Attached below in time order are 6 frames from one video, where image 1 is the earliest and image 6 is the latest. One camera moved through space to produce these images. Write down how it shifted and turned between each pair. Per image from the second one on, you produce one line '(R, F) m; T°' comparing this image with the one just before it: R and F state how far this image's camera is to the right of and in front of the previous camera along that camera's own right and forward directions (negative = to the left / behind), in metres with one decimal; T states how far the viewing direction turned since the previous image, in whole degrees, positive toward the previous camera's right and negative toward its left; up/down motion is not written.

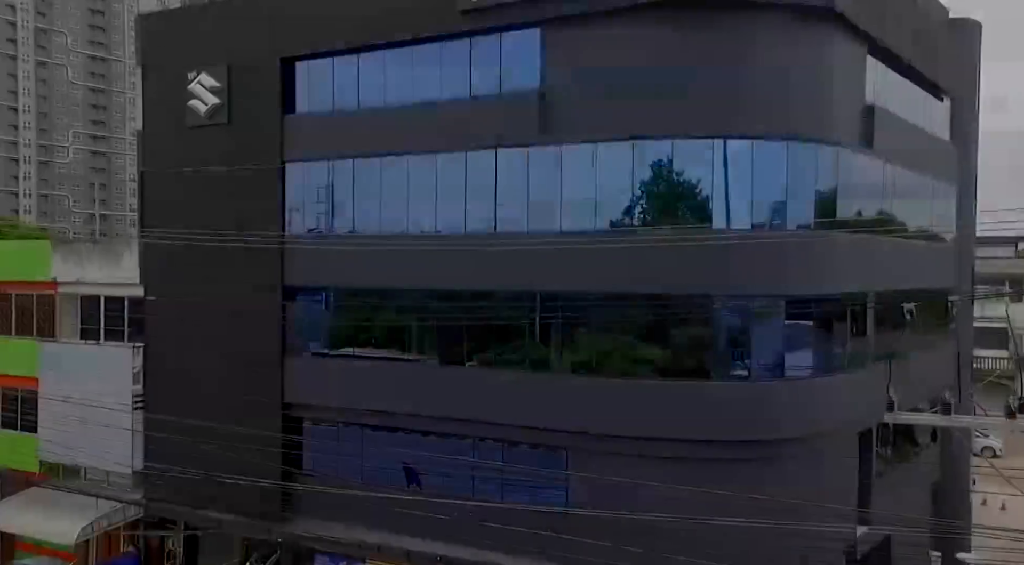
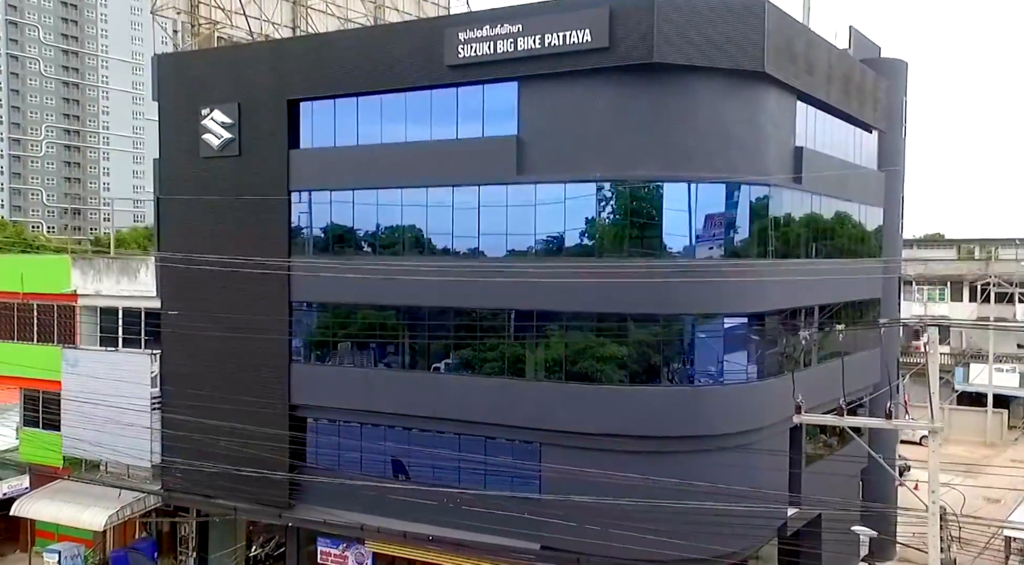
(-0.2, -2.7) m; +2°
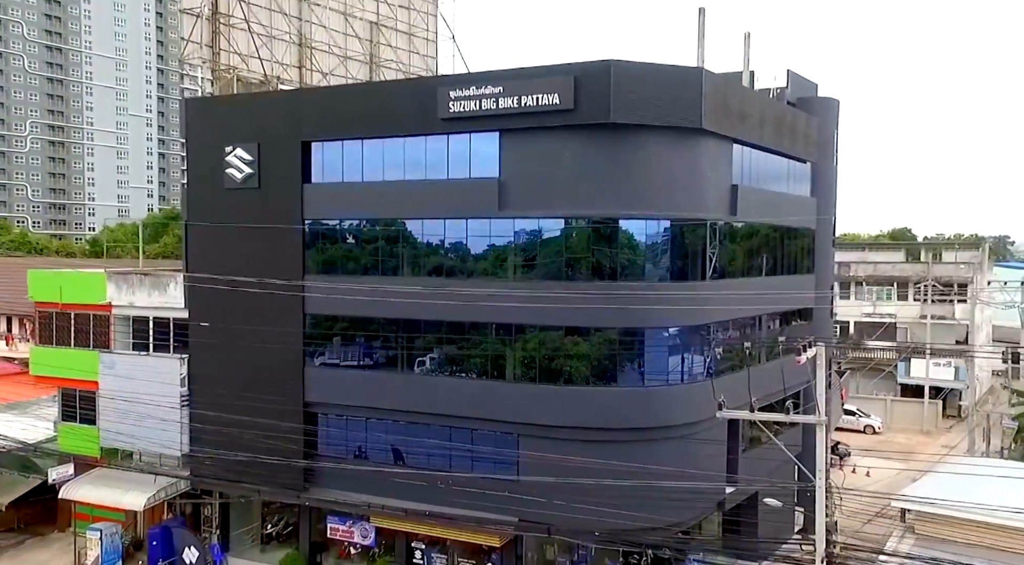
(-0.1, -3.7) m; +1°
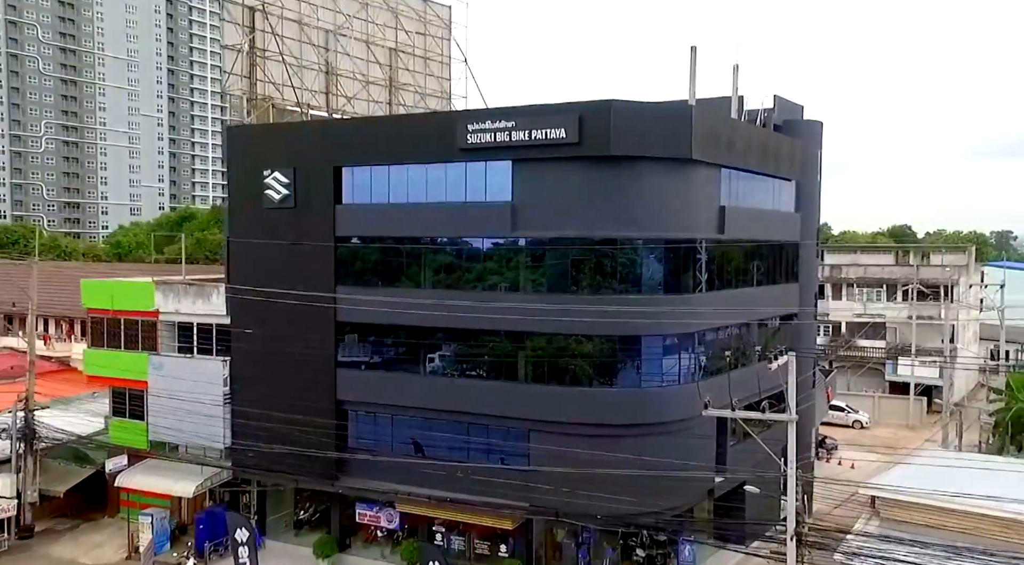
(-0.2, -2.8) m; 0°
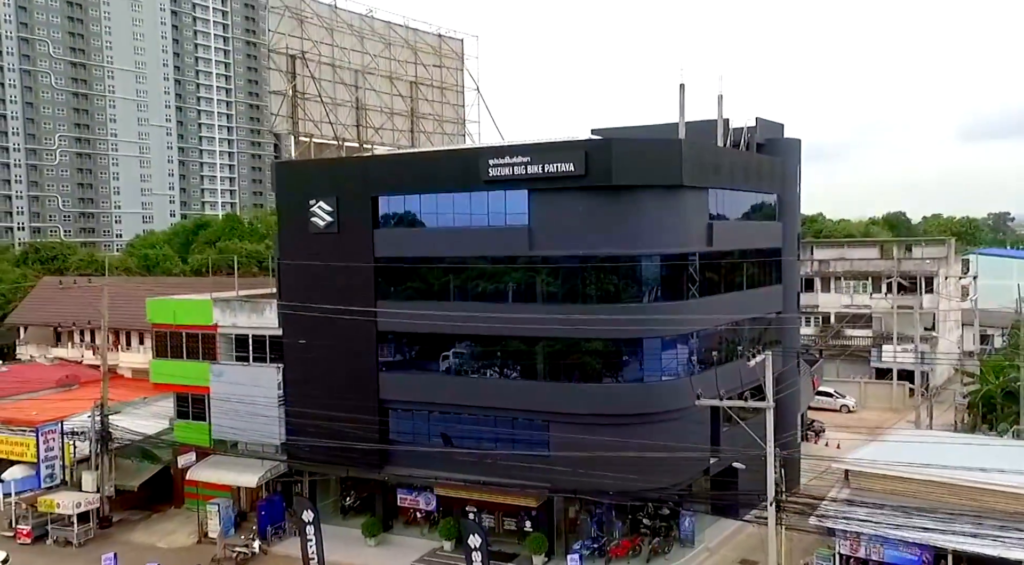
(-0.5, -4.2) m; 0°
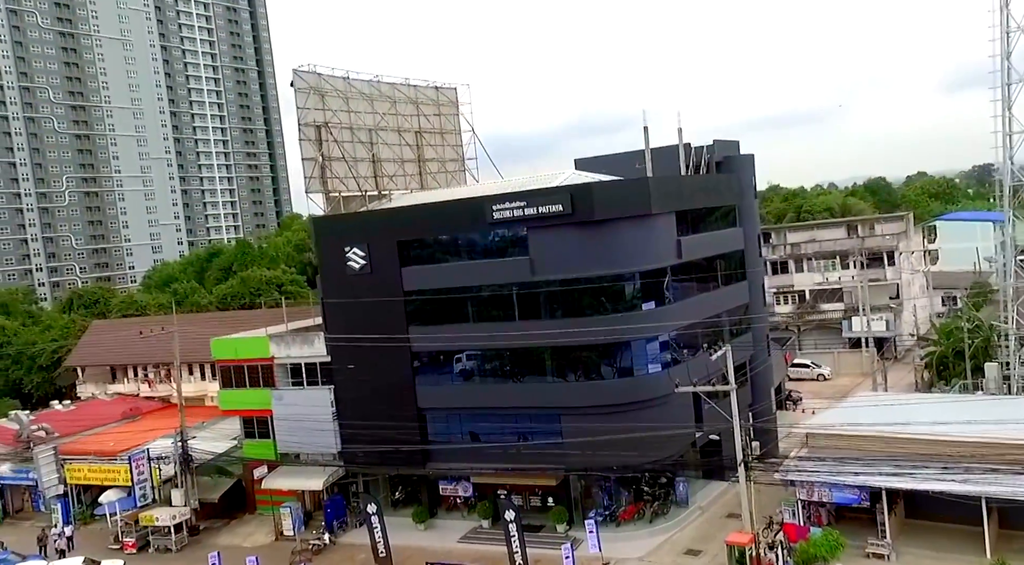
(-0.3, -6.5) m; 0°
